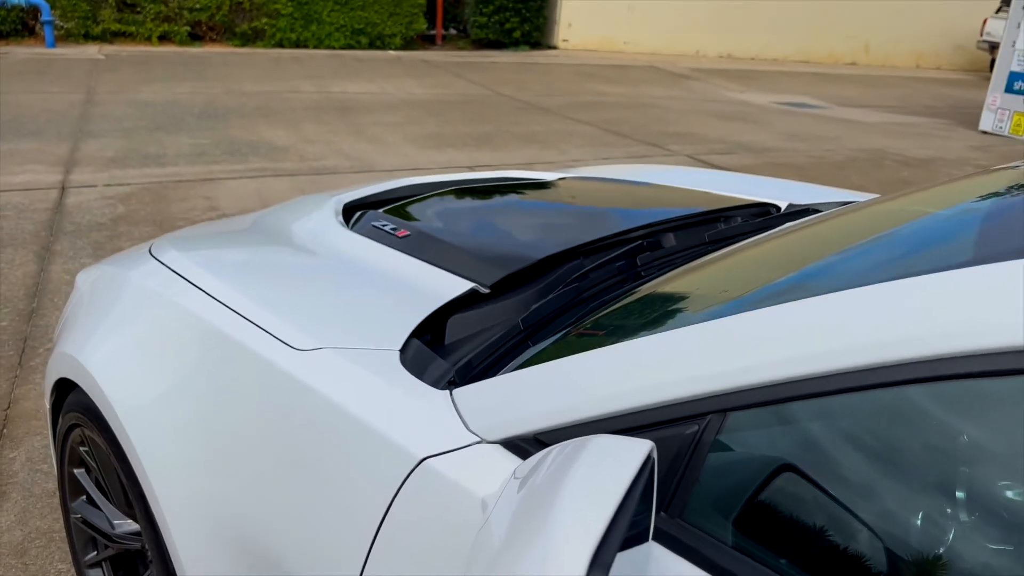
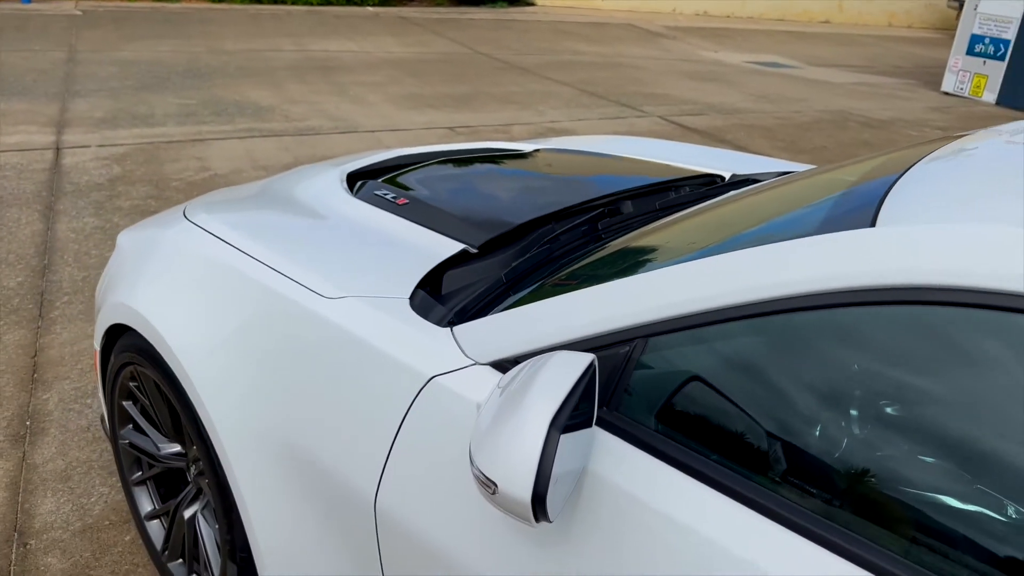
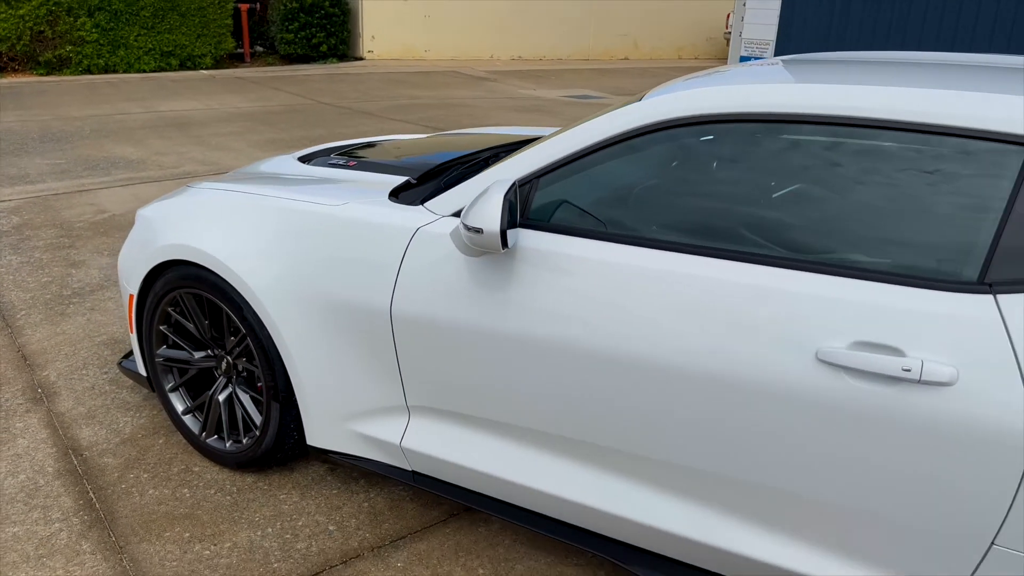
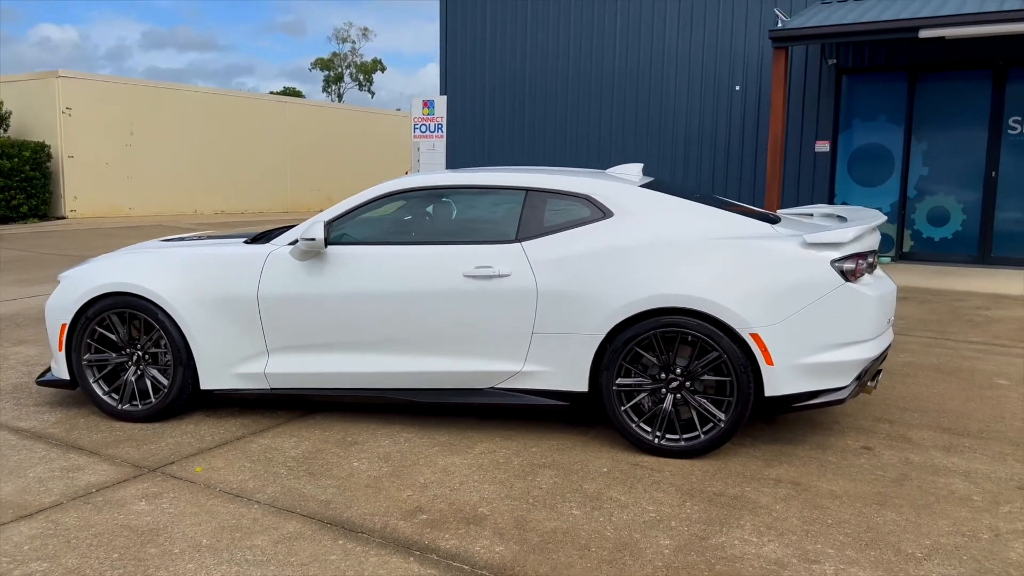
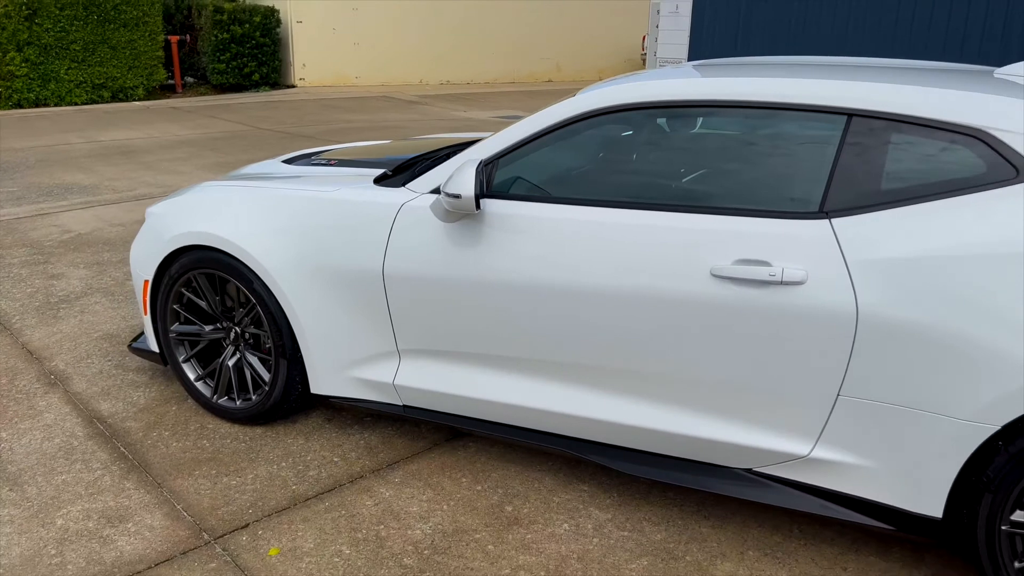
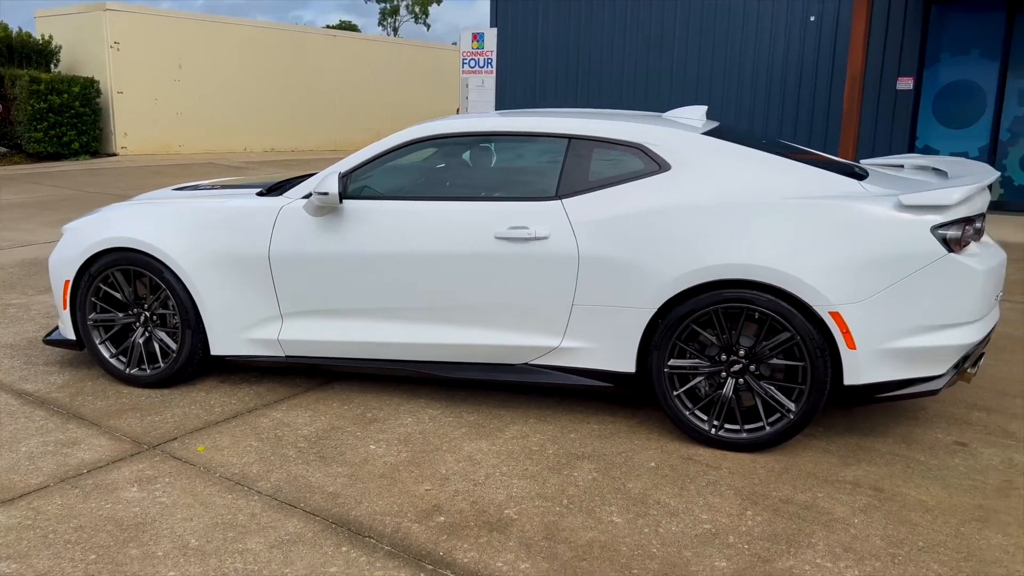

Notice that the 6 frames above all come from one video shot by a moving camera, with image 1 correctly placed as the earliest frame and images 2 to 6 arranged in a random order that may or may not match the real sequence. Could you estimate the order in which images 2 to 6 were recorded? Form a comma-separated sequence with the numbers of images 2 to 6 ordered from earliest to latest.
2, 3, 5, 6, 4
